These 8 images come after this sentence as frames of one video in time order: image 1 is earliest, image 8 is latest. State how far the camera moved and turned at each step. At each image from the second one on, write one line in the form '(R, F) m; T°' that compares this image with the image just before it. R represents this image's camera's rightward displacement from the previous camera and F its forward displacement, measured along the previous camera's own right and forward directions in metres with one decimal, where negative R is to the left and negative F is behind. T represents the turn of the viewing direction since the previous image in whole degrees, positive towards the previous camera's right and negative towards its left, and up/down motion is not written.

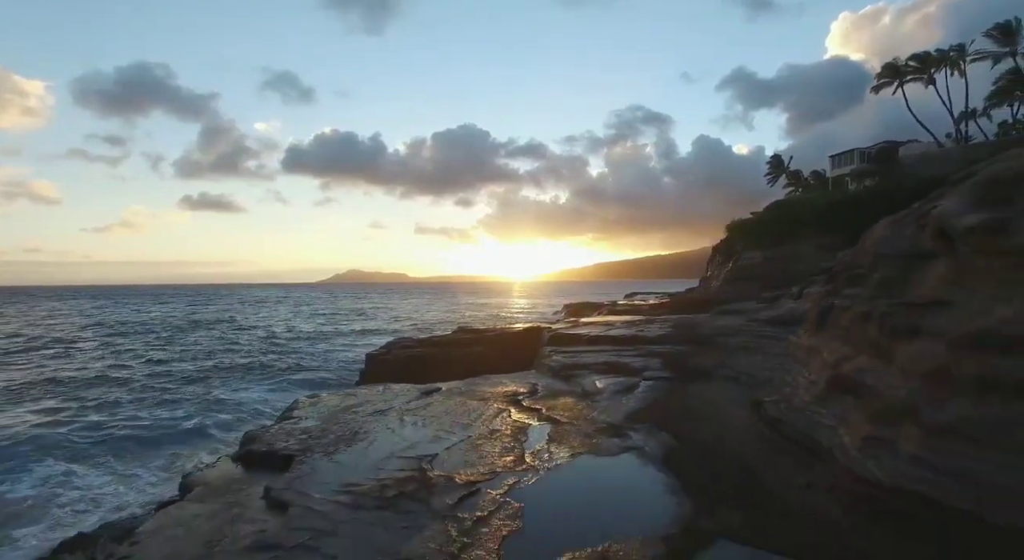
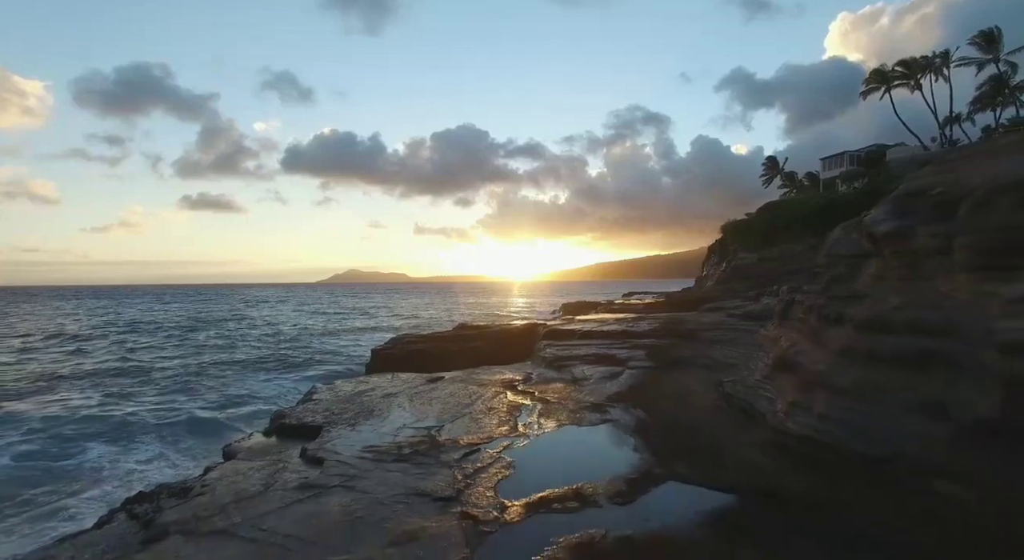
(+0.1, -1.8) m; 0°
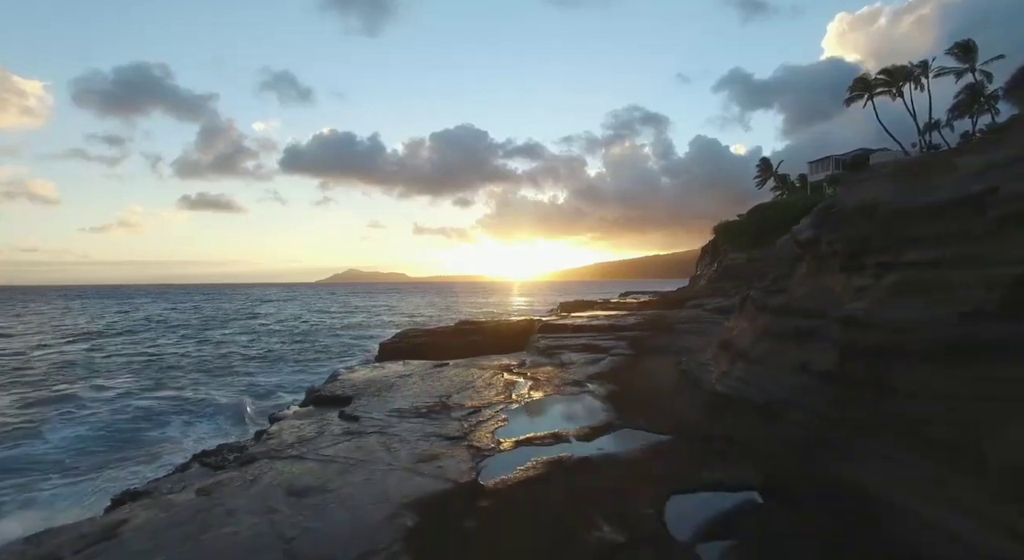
(+0.1, -2.7) m; 0°
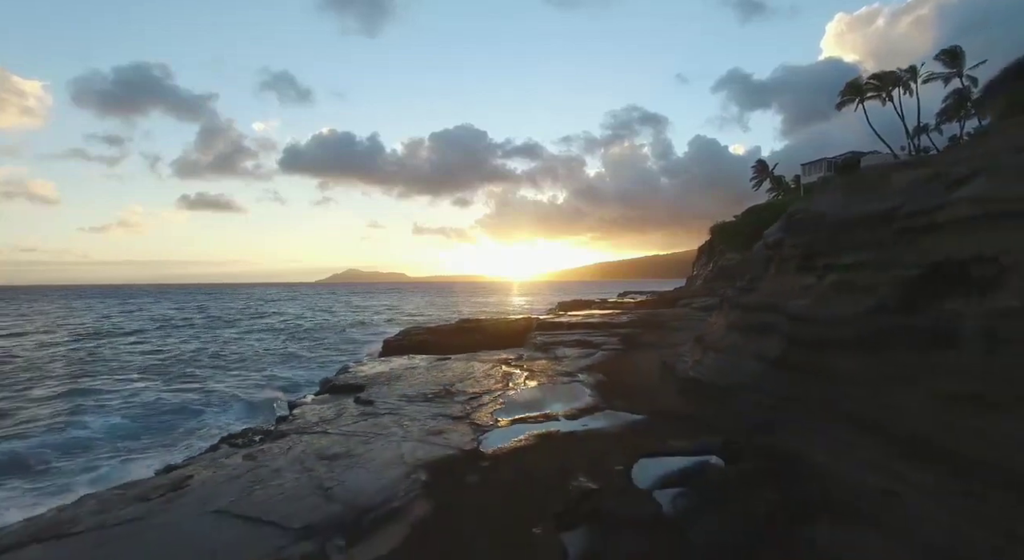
(+0.1, -1.5) m; 0°
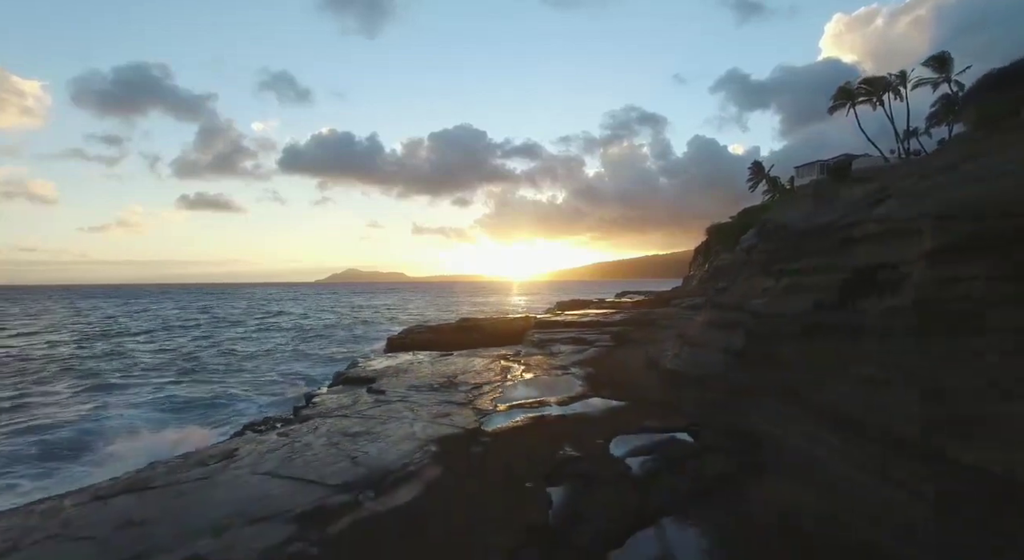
(0.0, -1.5) m; 0°
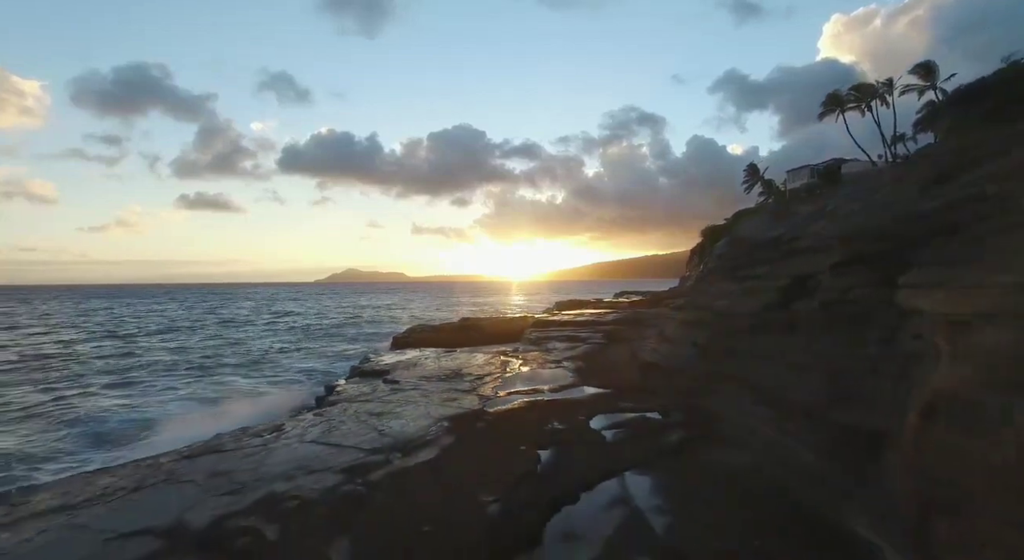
(0.0, -2.1) m; 0°
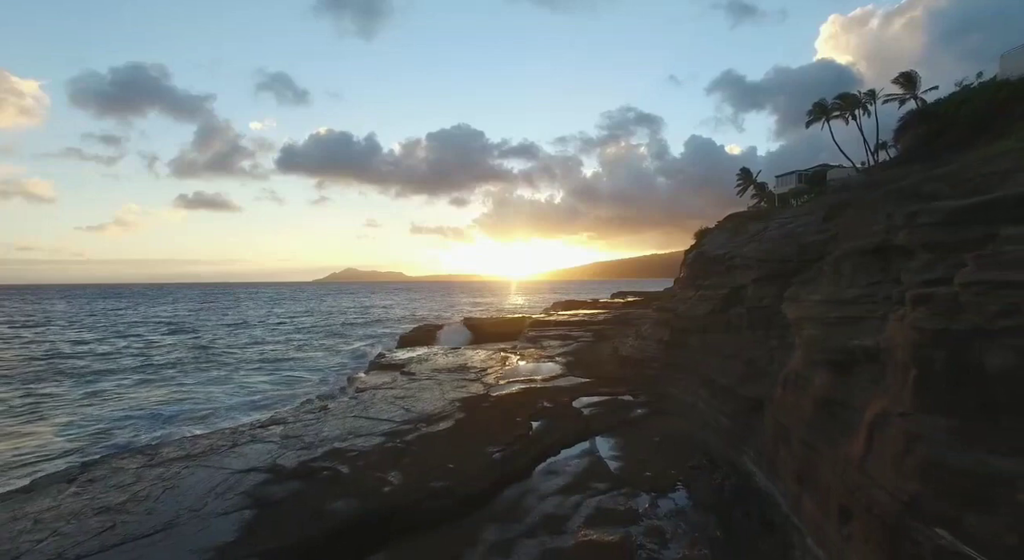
(0.0, -2.9) m; 0°
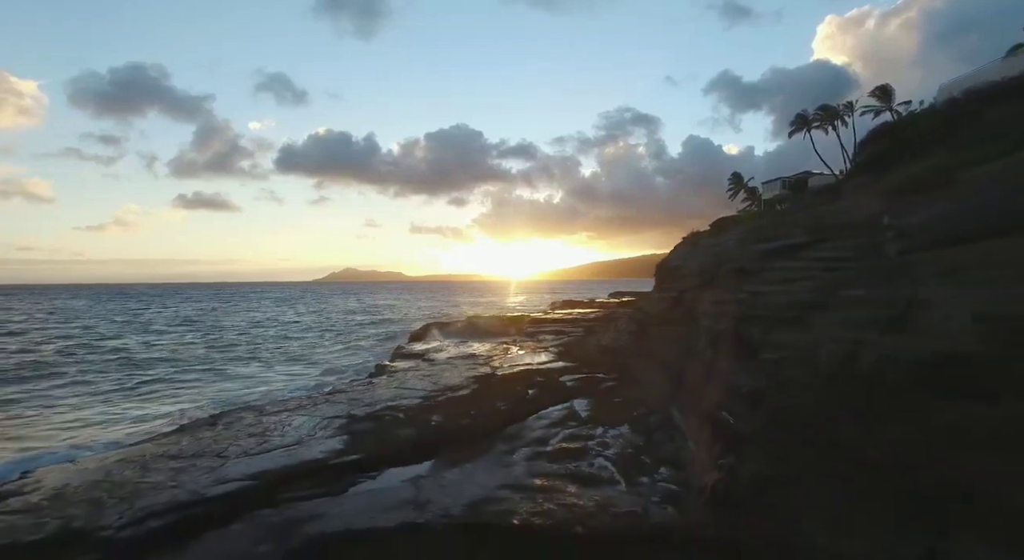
(-0.1, -4.5) m; 0°
